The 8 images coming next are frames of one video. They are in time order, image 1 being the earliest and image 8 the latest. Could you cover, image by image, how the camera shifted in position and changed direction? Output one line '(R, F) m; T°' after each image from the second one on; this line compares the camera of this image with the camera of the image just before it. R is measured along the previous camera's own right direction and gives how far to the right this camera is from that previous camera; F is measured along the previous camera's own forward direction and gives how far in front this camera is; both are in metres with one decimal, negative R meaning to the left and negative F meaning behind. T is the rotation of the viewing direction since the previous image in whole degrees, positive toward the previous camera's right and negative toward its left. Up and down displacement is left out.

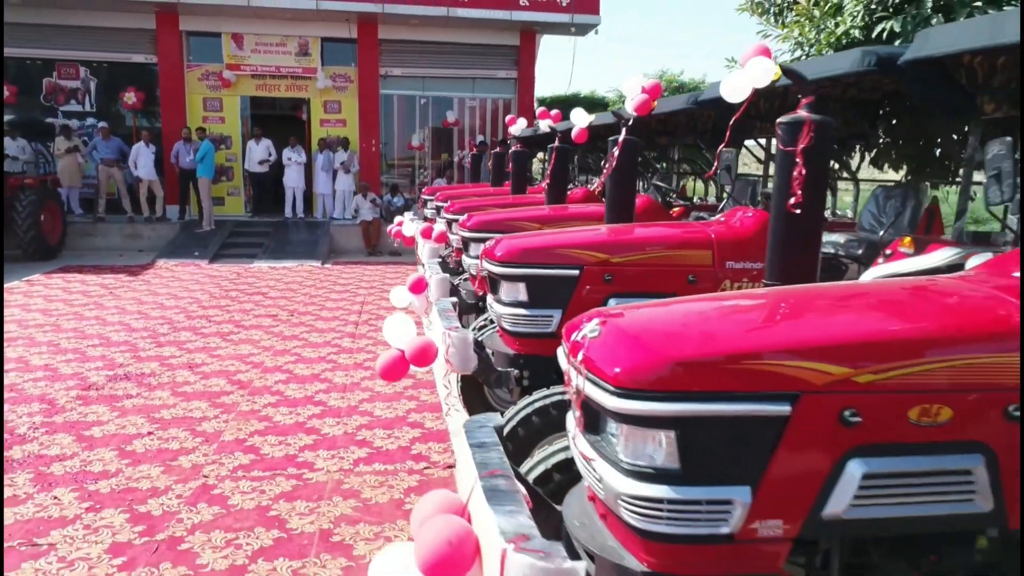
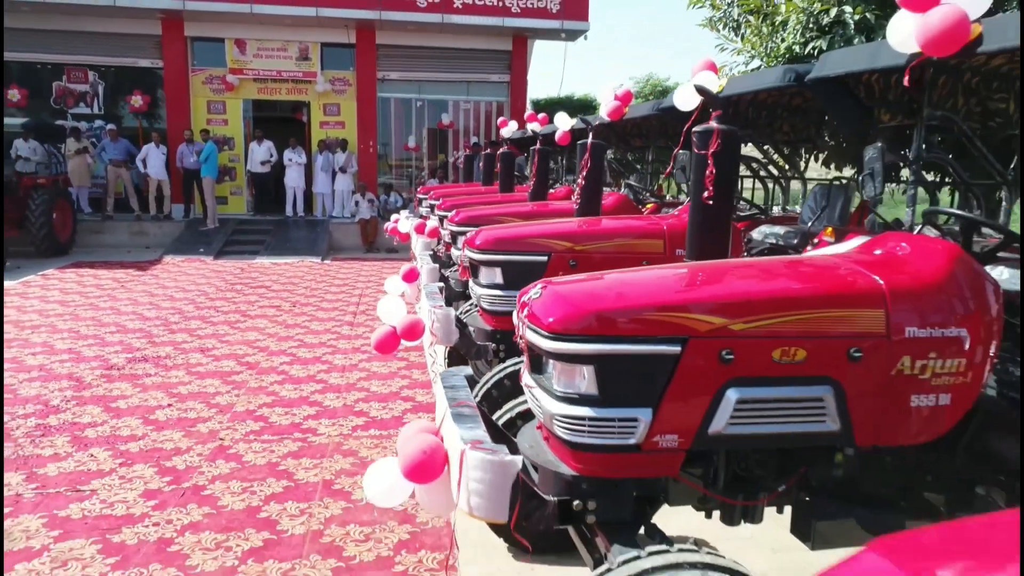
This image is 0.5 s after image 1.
(+0.1, -0.5) m; 0°
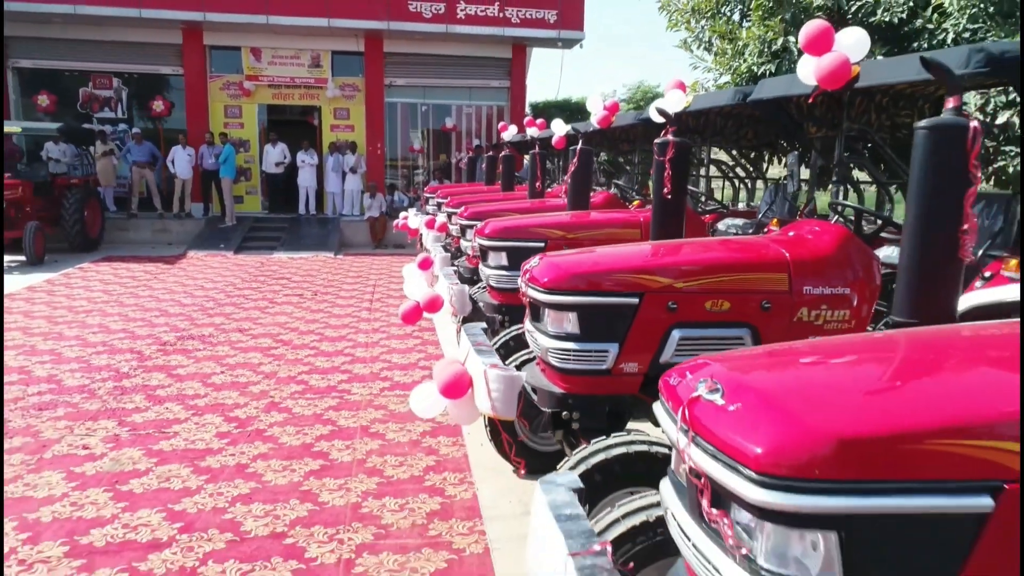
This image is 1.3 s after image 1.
(0.0, -0.8) m; 0°
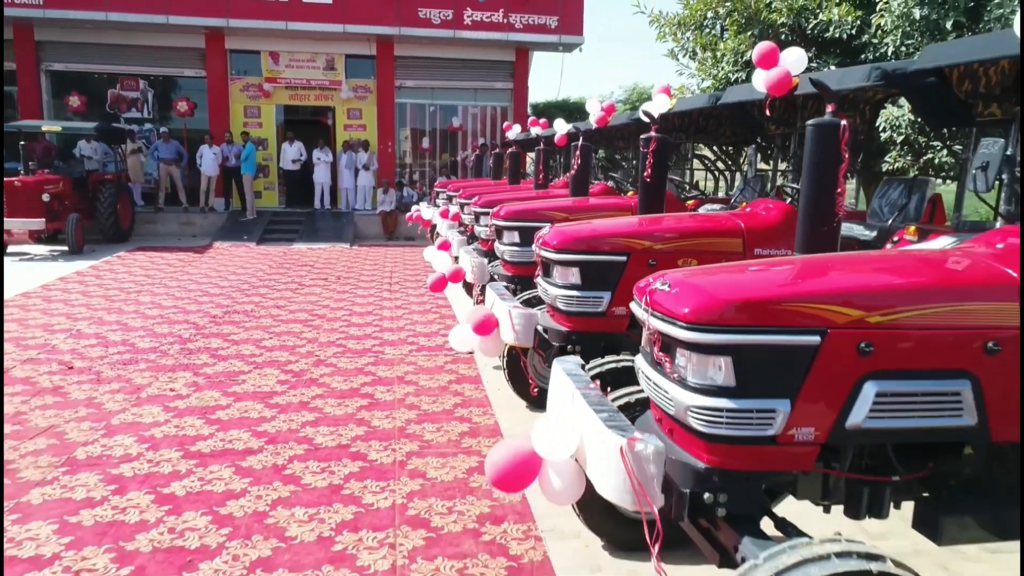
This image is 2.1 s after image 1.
(-0.1, -0.8) m; 0°
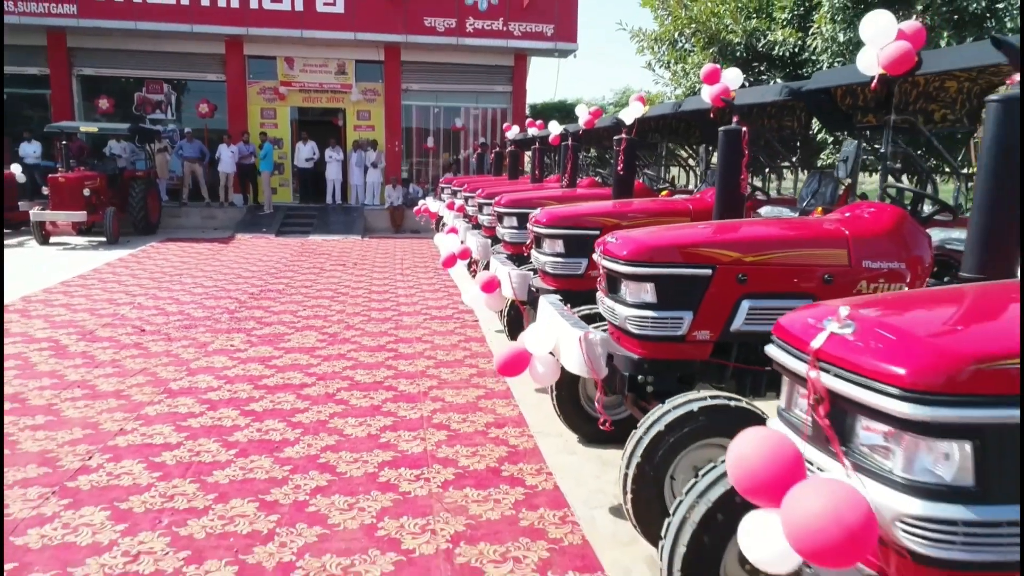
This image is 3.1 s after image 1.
(0.0, -1.0) m; 0°
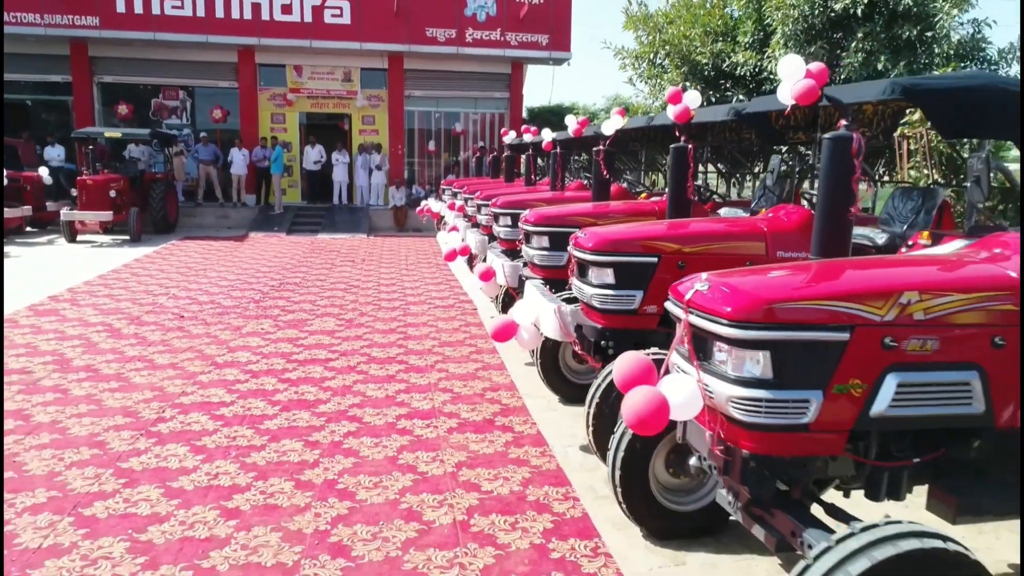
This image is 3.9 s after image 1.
(0.0, -0.9) m; 0°
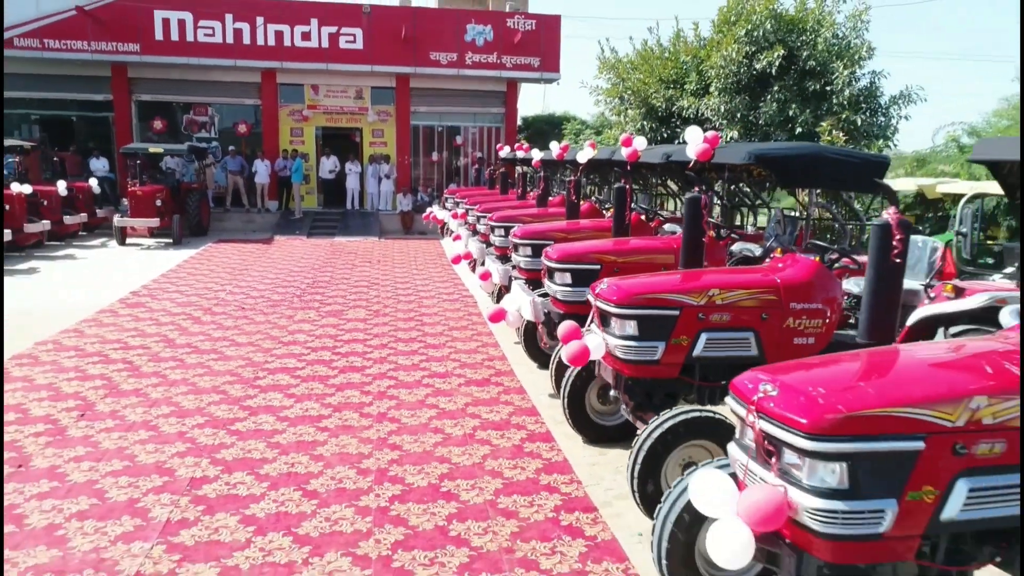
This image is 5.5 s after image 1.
(+0.1, -1.9) m; 0°
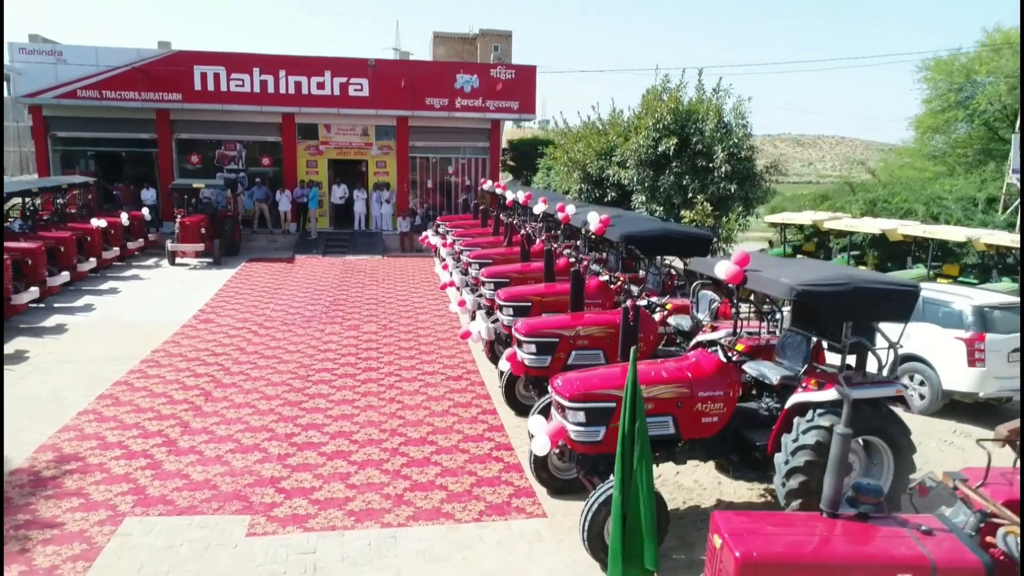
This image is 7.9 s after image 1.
(+0.5, -3.2) m; 0°
